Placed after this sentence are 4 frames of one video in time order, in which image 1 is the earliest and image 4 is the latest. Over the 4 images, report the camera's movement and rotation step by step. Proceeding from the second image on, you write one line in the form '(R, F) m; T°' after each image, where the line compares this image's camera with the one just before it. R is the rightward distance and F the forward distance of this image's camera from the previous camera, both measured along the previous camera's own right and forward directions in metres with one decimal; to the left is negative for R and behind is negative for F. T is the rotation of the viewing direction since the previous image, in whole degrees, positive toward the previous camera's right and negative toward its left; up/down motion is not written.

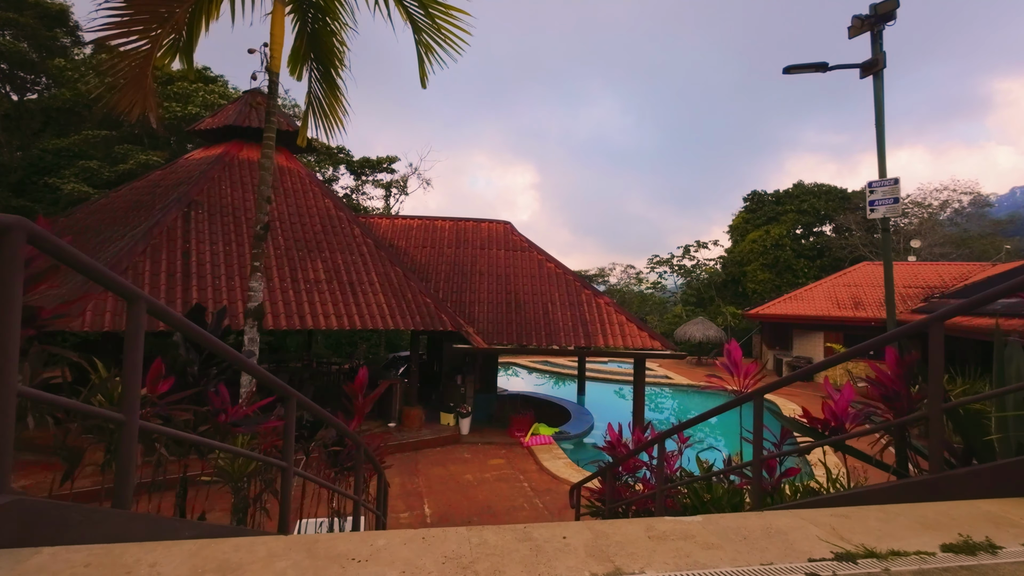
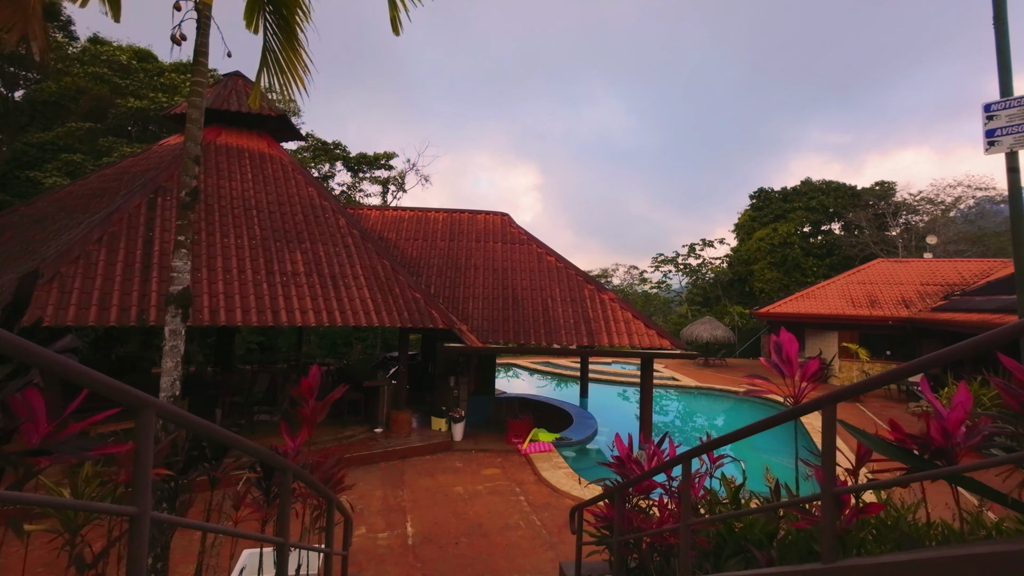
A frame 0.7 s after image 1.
(+0.1, +0.8) m; 0°
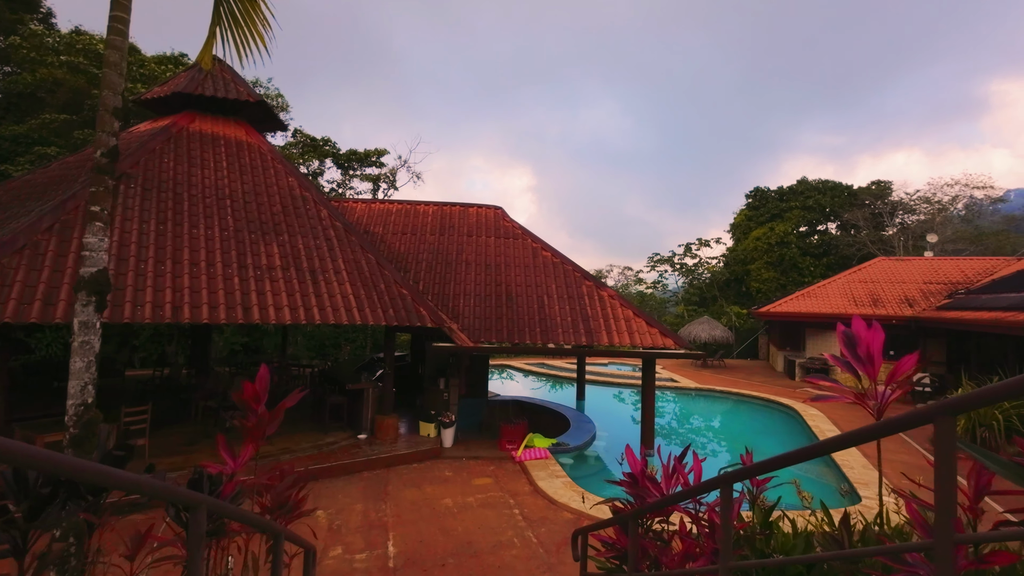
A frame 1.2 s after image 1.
(0.0, +0.6) m; +1°
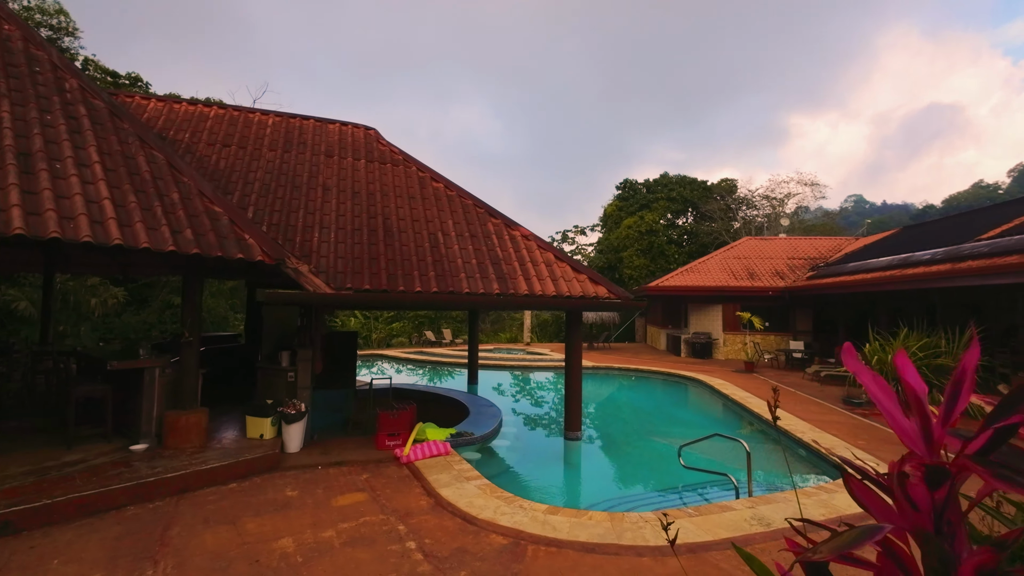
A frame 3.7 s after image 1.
(-0.2, +2.6) m; +15°
